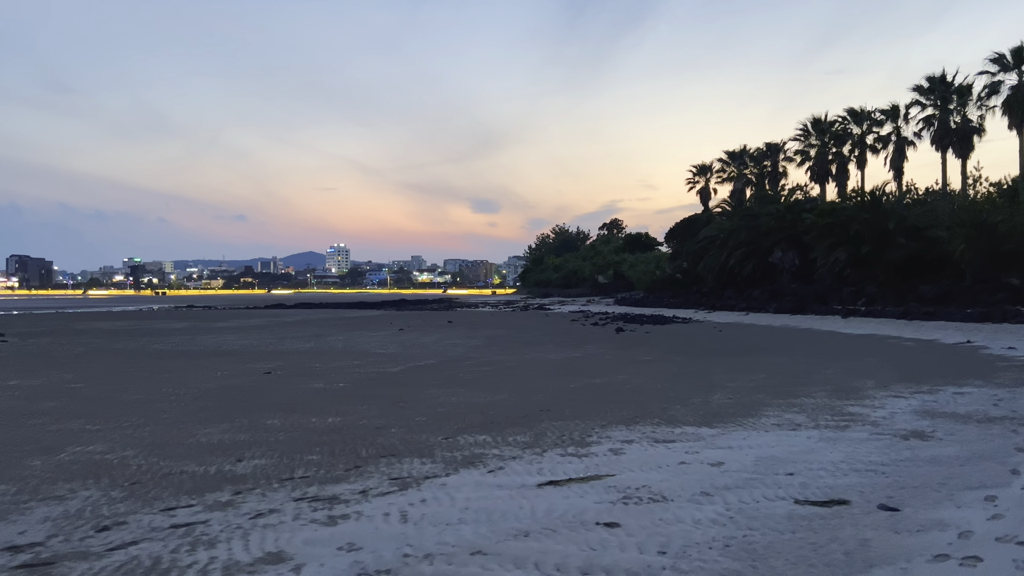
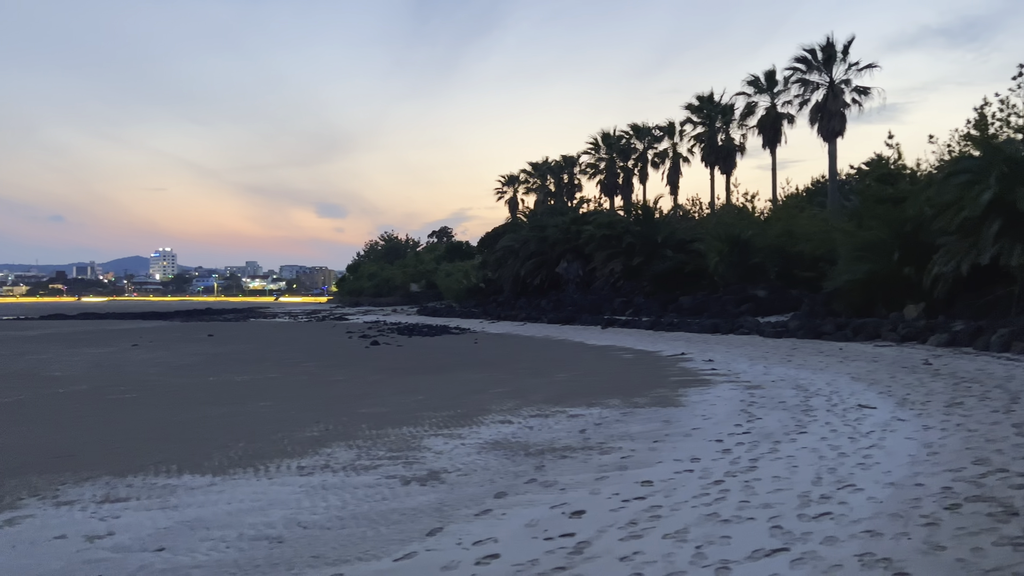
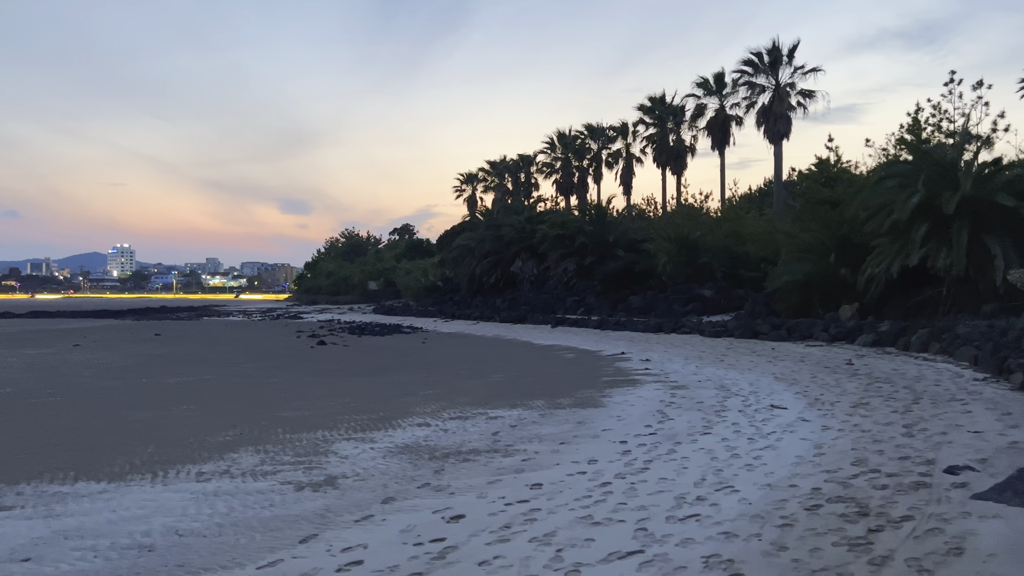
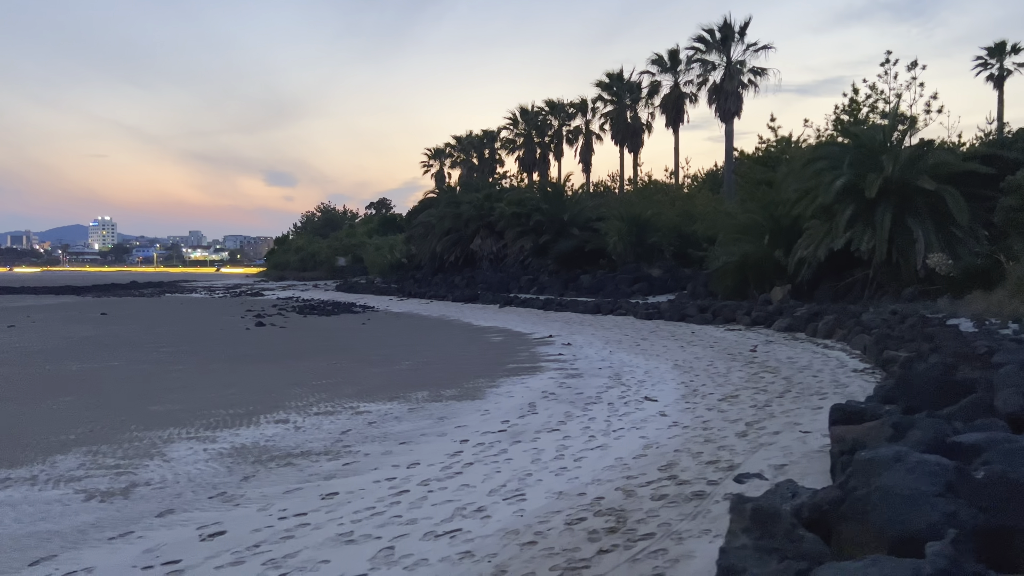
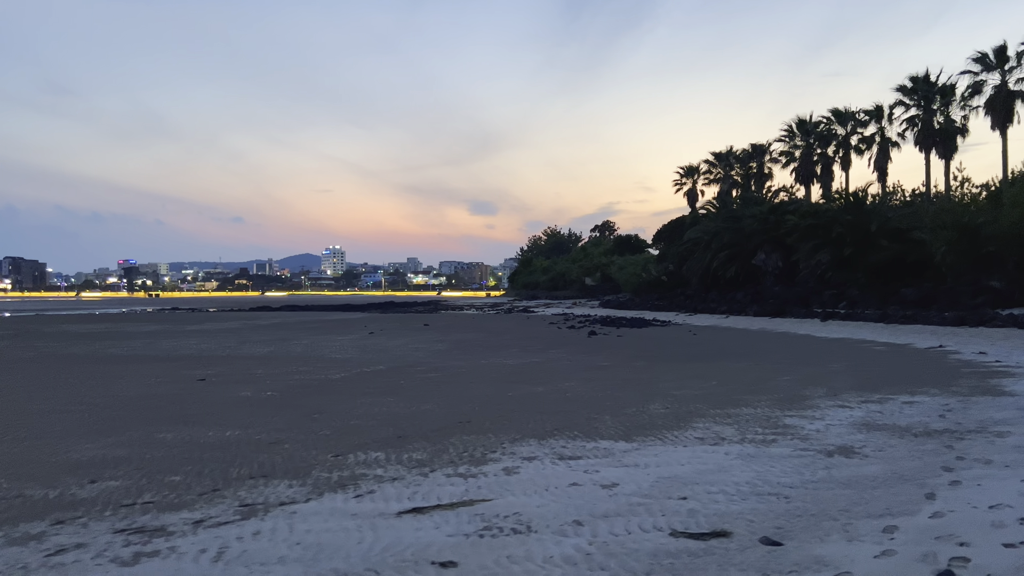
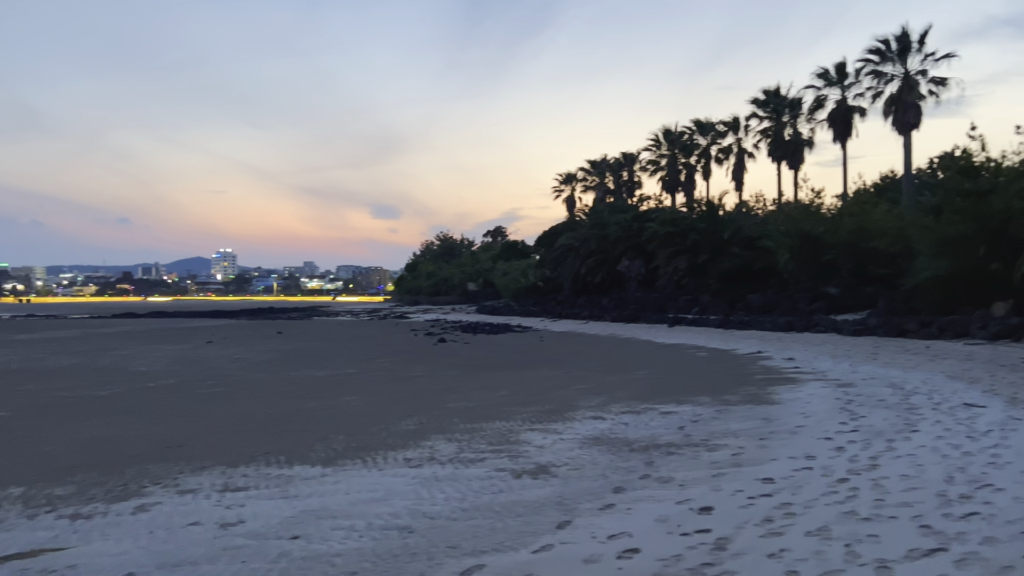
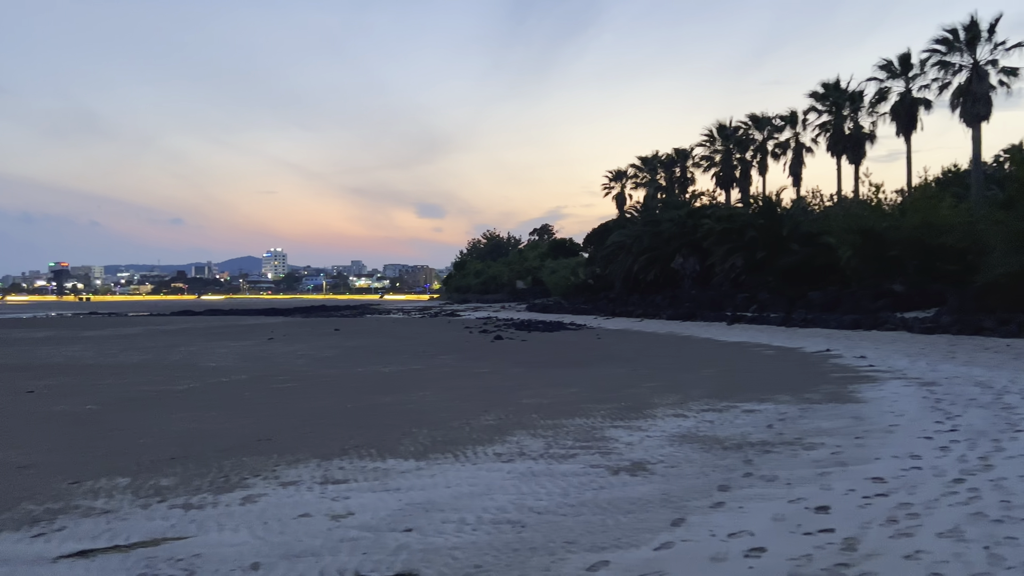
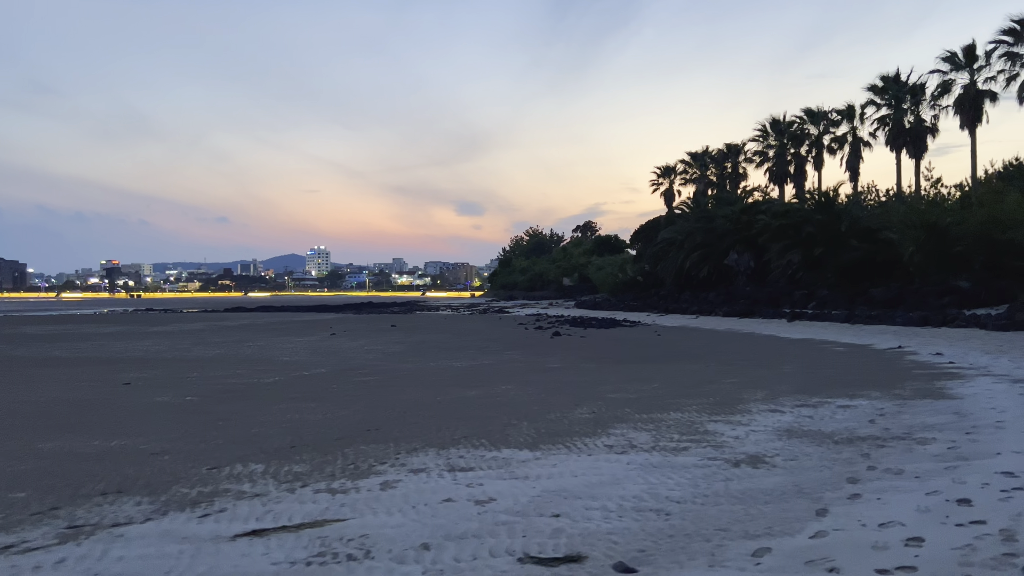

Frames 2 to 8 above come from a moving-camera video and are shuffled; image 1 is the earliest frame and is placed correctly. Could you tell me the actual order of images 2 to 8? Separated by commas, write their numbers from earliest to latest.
5, 8, 7, 6, 2, 3, 4
